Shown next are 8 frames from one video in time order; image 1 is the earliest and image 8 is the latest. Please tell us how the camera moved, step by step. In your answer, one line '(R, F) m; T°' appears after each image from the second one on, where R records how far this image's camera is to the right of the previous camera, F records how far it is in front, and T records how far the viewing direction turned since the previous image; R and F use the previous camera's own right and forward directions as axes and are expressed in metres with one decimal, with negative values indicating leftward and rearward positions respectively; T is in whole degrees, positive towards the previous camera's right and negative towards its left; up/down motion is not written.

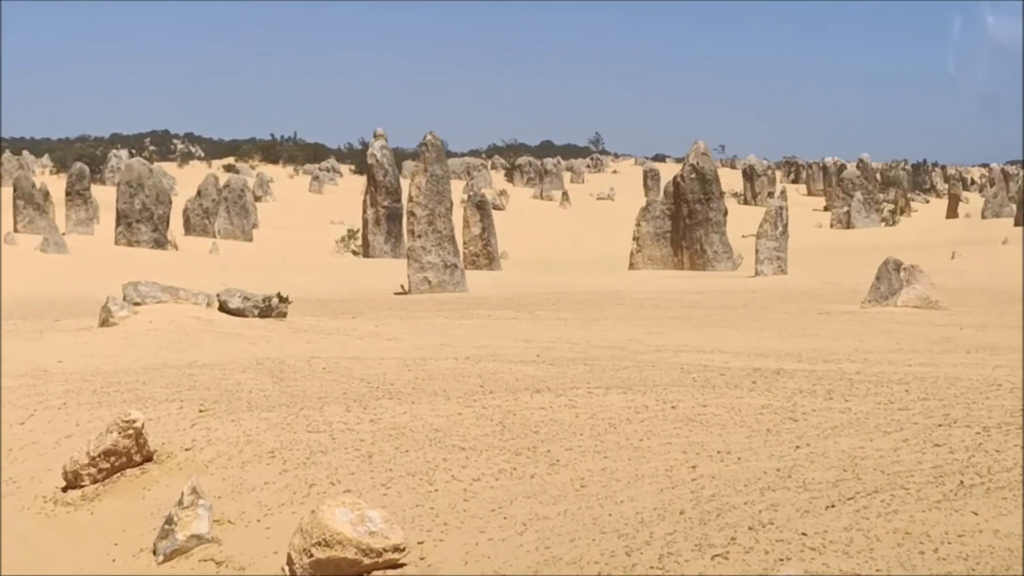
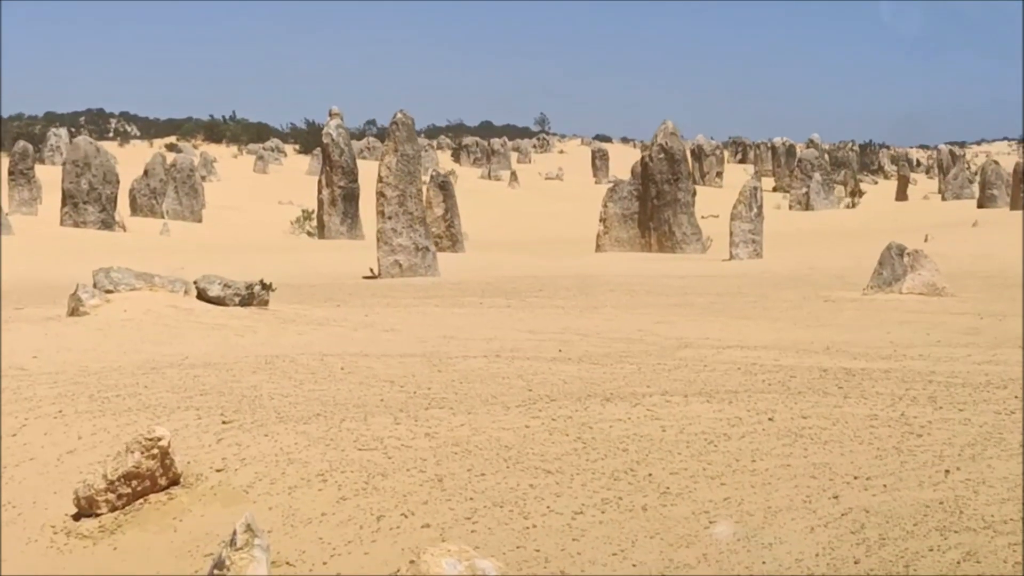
(-0.3, +0.6) m; +2°
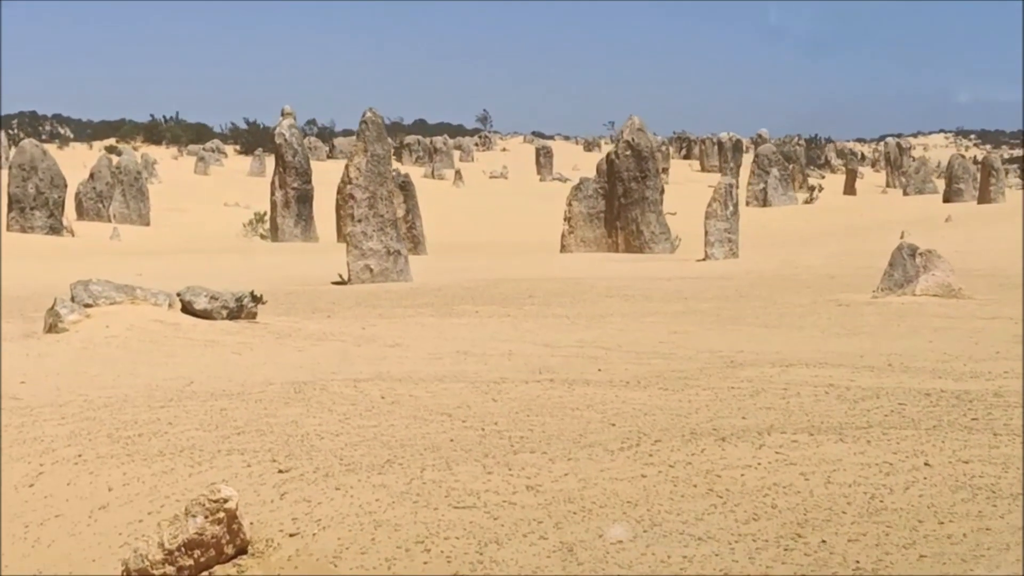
(-0.3, +0.7) m; +2°
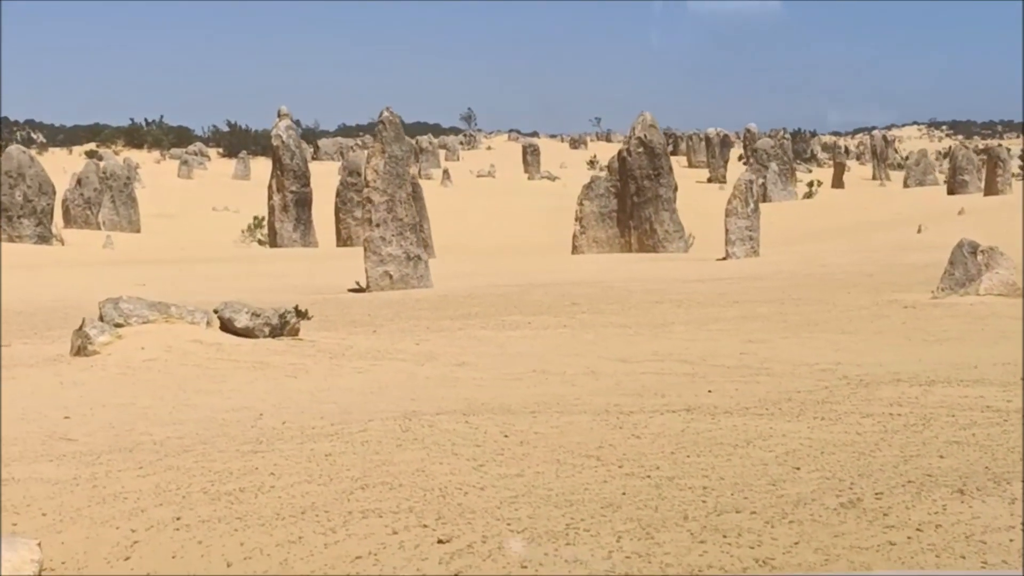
(-0.4, +0.7) m; +1°
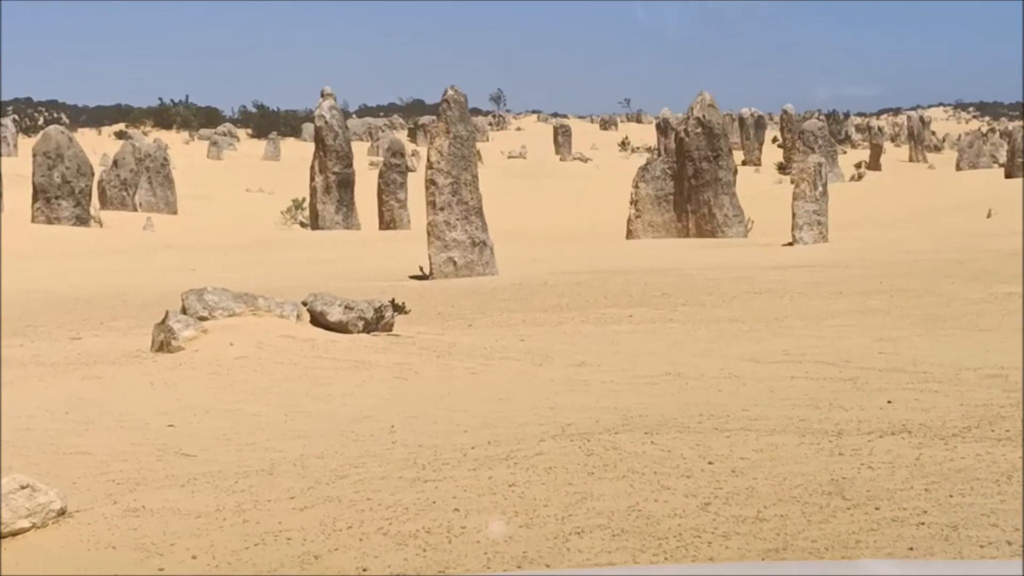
(-0.4, +0.6) m; -1°
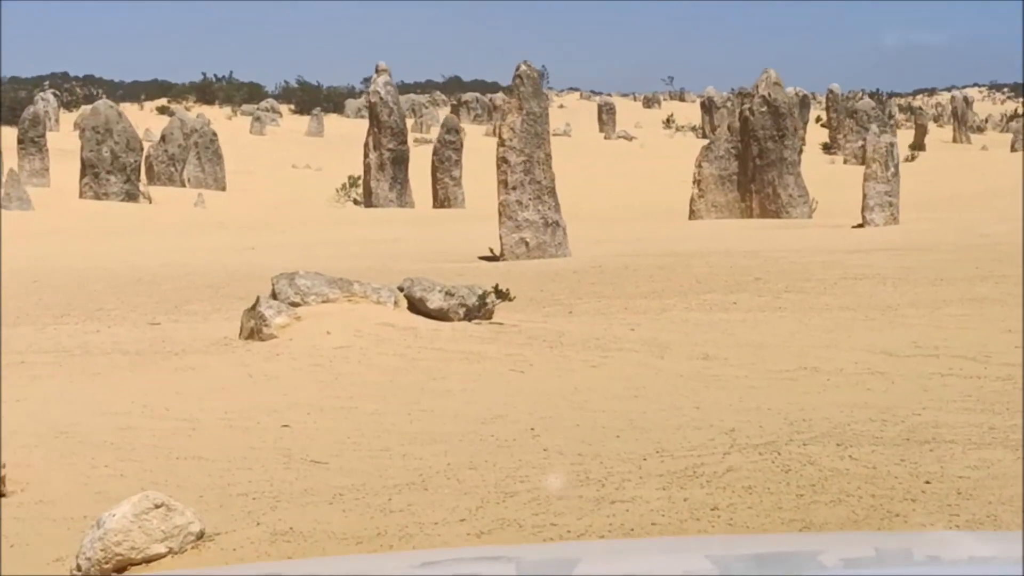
(-0.3, +0.5) m; -1°
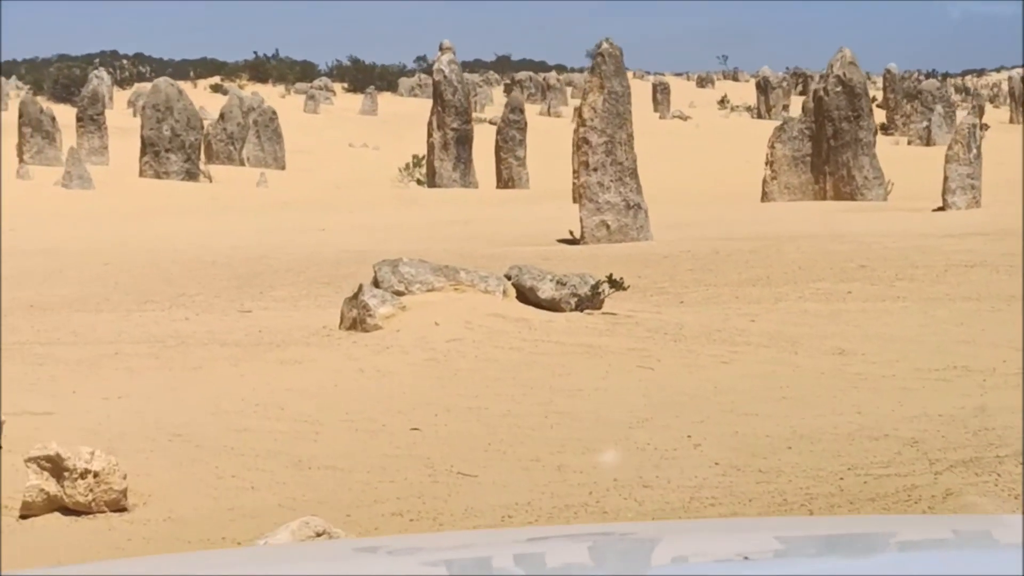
(-0.2, +0.4) m; -1°
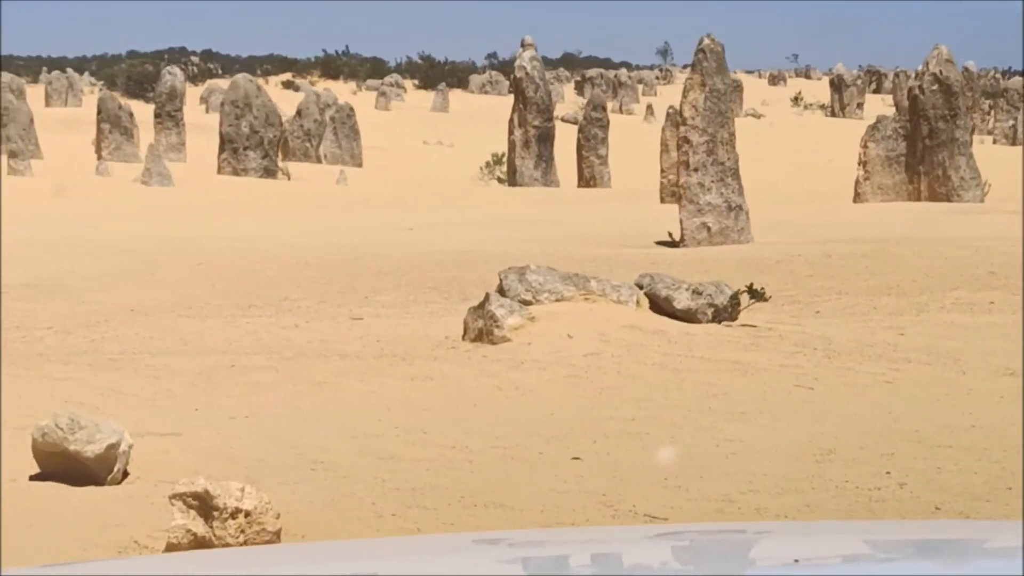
(-0.2, +0.4) m; -2°
